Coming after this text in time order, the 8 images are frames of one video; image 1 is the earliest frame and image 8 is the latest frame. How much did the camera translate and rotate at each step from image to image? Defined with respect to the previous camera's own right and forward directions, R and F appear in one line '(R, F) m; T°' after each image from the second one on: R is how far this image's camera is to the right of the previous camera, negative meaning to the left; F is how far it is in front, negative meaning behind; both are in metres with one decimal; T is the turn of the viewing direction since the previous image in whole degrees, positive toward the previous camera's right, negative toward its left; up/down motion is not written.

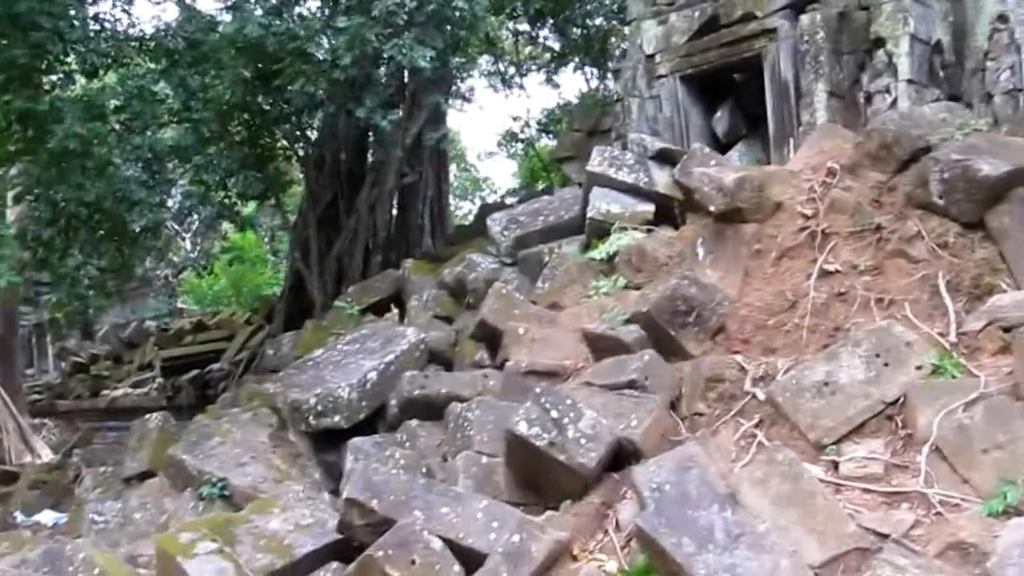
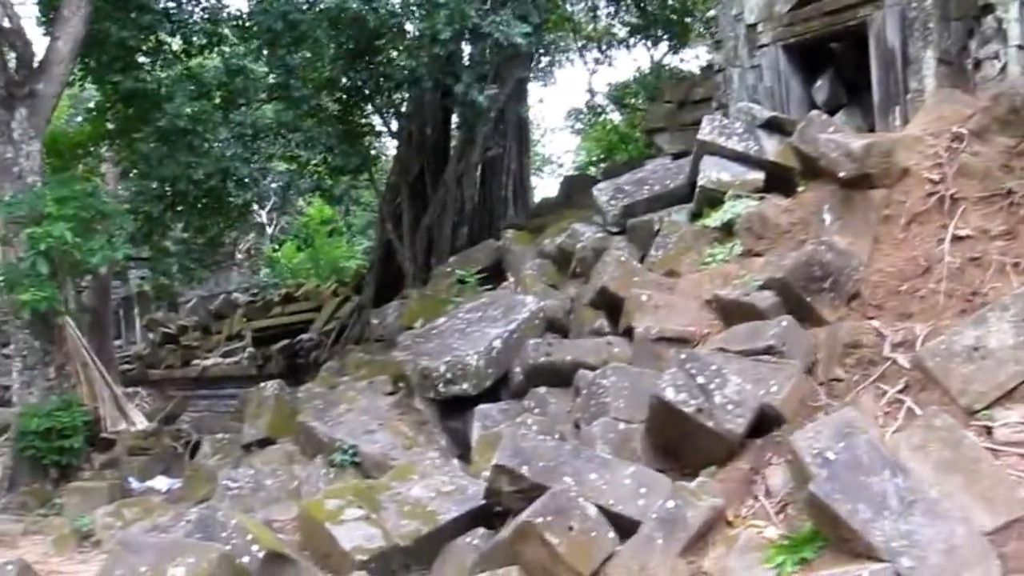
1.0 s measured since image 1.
(-0.4, 0.0) m; -3°
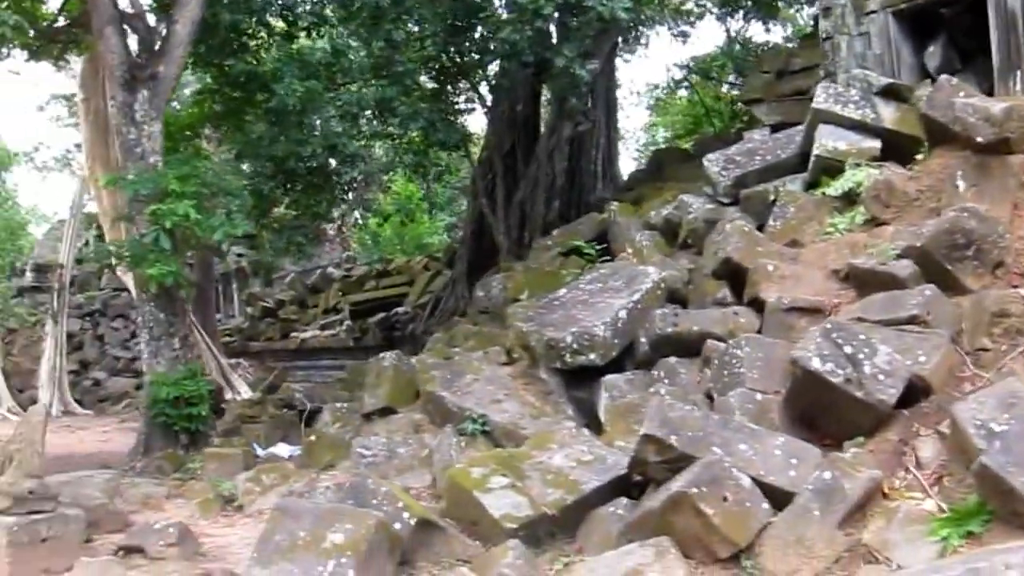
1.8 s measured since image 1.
(-0.3, 0.0) m; -3°
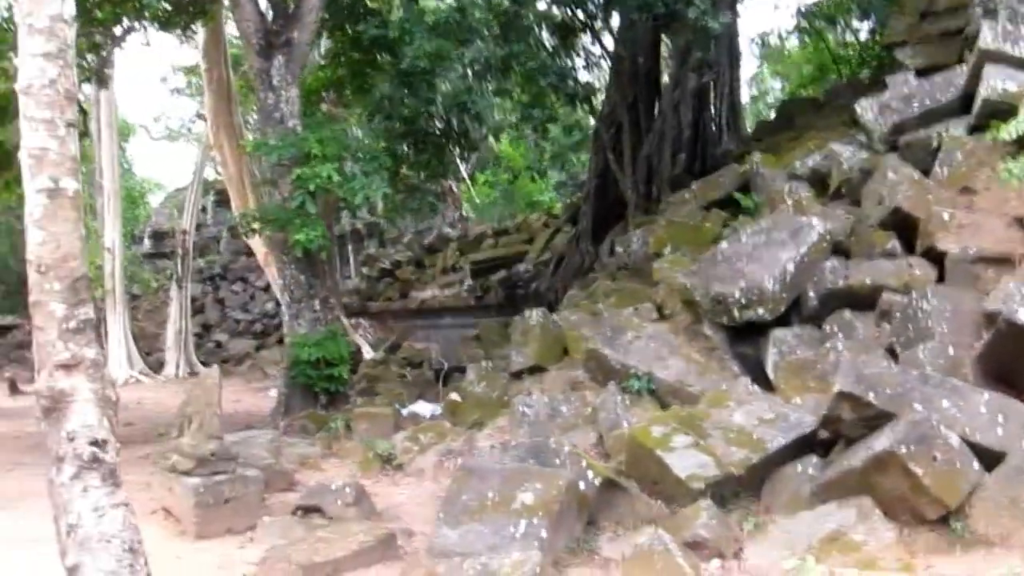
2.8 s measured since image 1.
(-0.4, +0.1) m; -5°
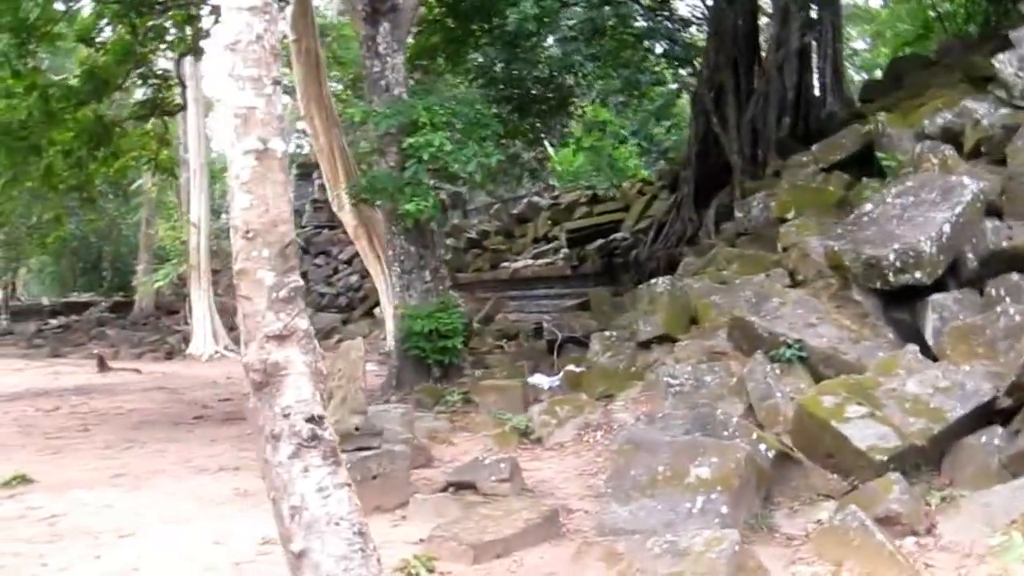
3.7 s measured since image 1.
(-0.4, +0.2) m; -3°
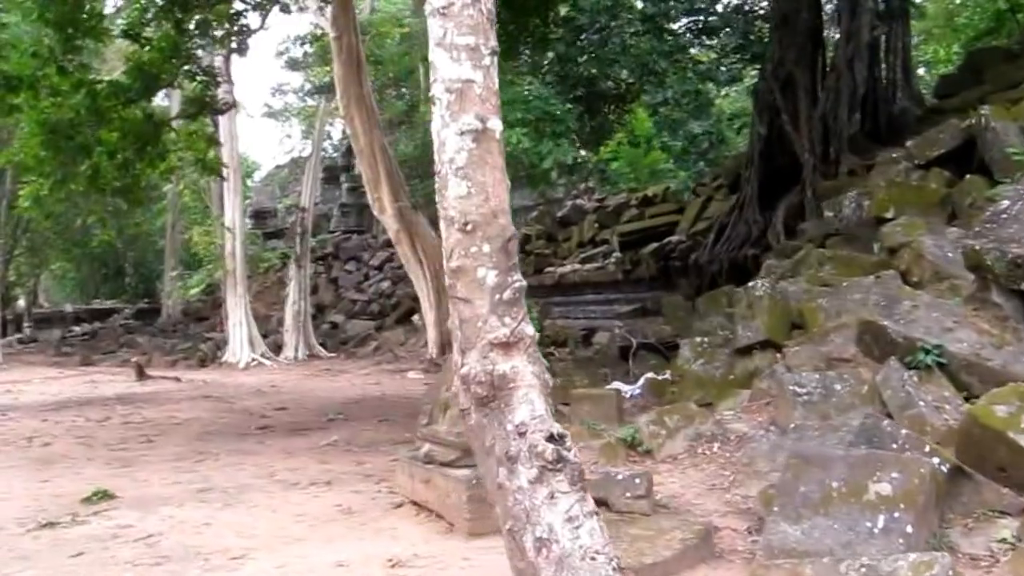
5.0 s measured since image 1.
(-0.5, +0.3) m; 0°
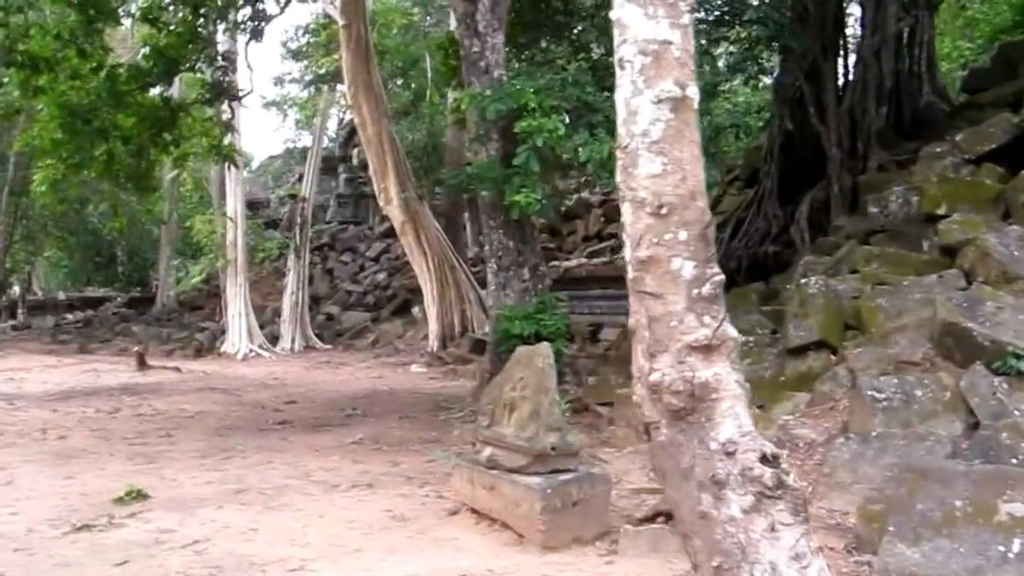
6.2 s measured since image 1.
(-0.4, +0.3) m; +1°
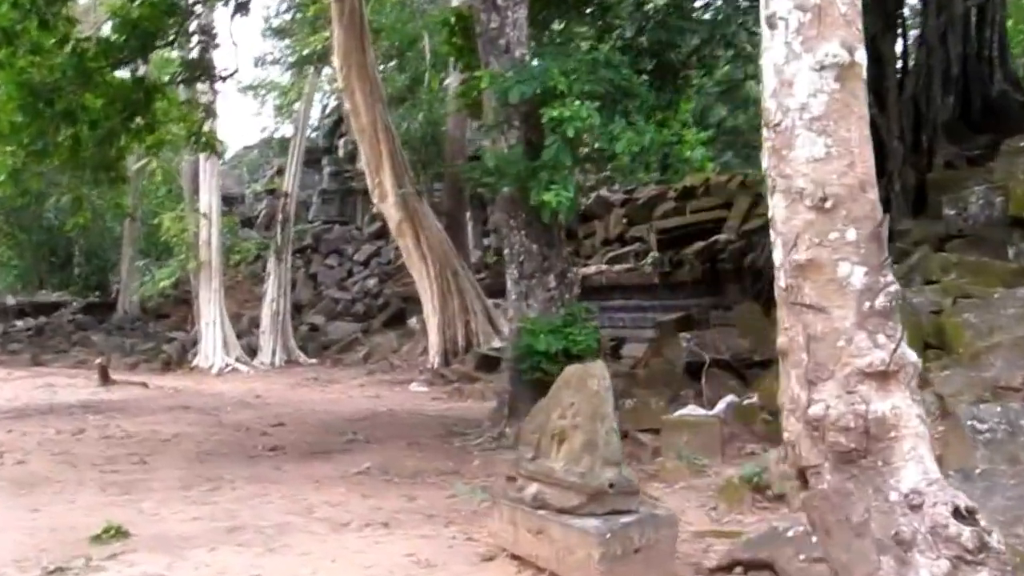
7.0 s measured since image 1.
(-0.1, +0.6) m; -1°
